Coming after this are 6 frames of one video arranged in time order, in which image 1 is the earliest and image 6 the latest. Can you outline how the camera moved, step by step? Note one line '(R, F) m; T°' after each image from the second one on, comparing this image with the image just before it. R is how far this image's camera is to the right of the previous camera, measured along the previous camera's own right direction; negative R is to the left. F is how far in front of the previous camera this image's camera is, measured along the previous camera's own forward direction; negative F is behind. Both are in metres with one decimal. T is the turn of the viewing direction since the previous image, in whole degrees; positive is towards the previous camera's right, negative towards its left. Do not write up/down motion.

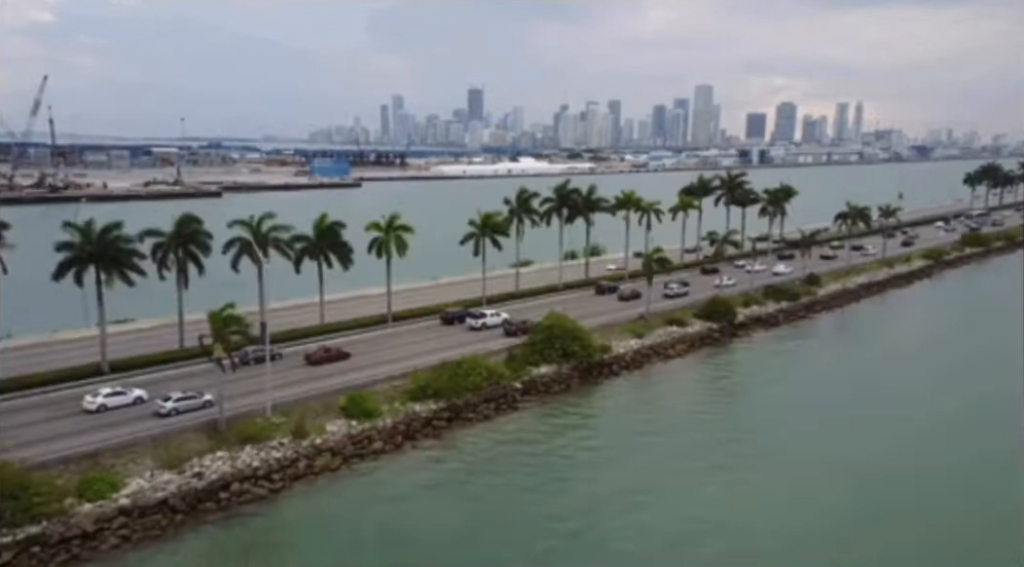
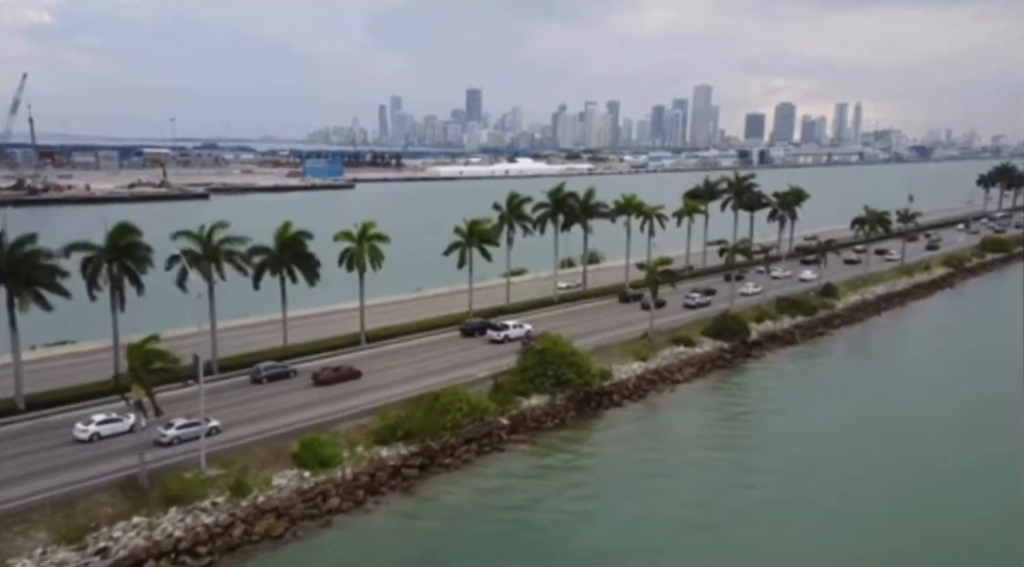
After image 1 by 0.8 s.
(+0.6, +5.7) m; 0°
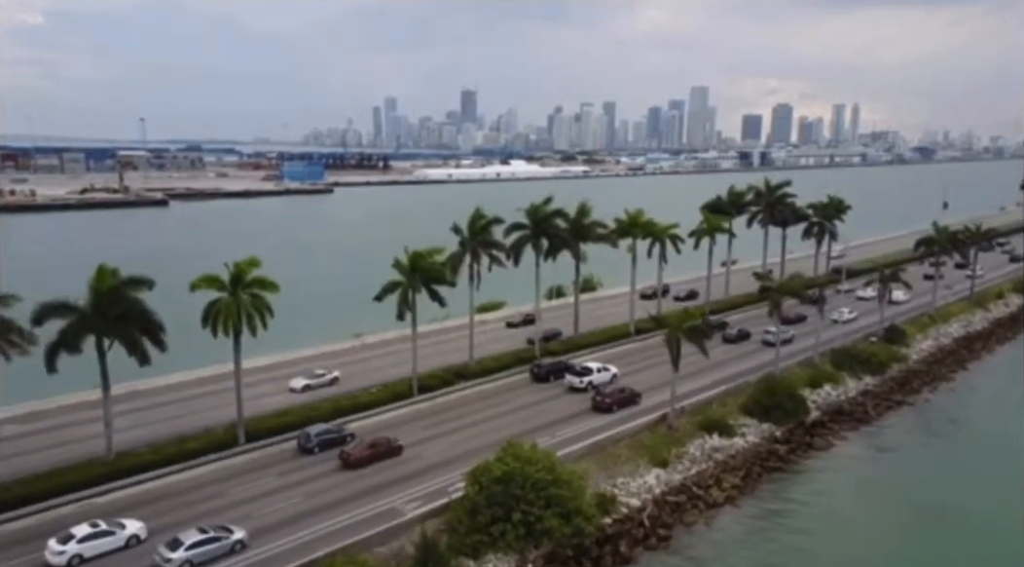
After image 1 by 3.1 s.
(+1.8, +16.0) m; 0°
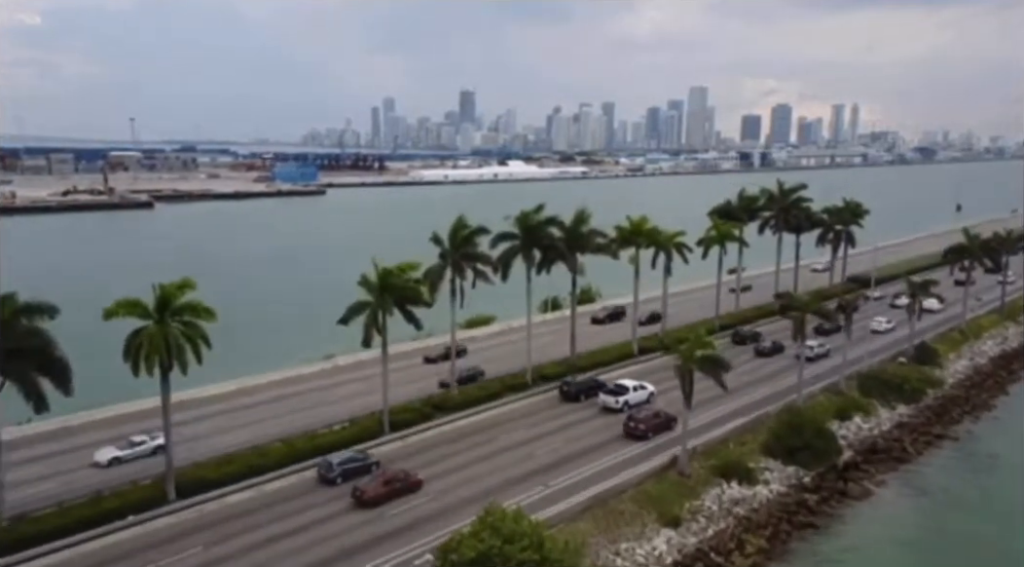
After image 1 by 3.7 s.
(+0.6, +5.2) m; 0°
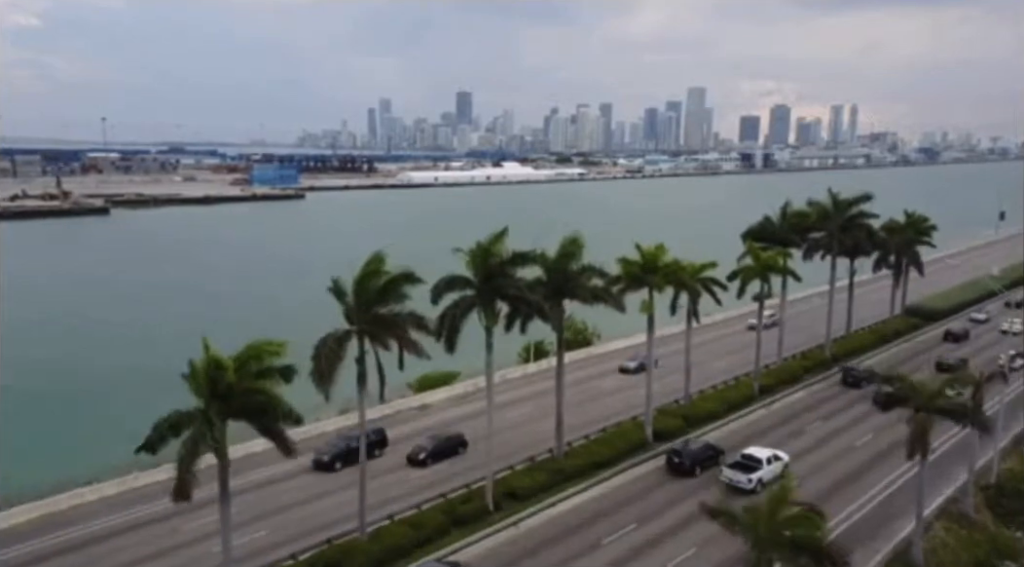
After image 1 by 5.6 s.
(+1.6, +14.2) m; 0°
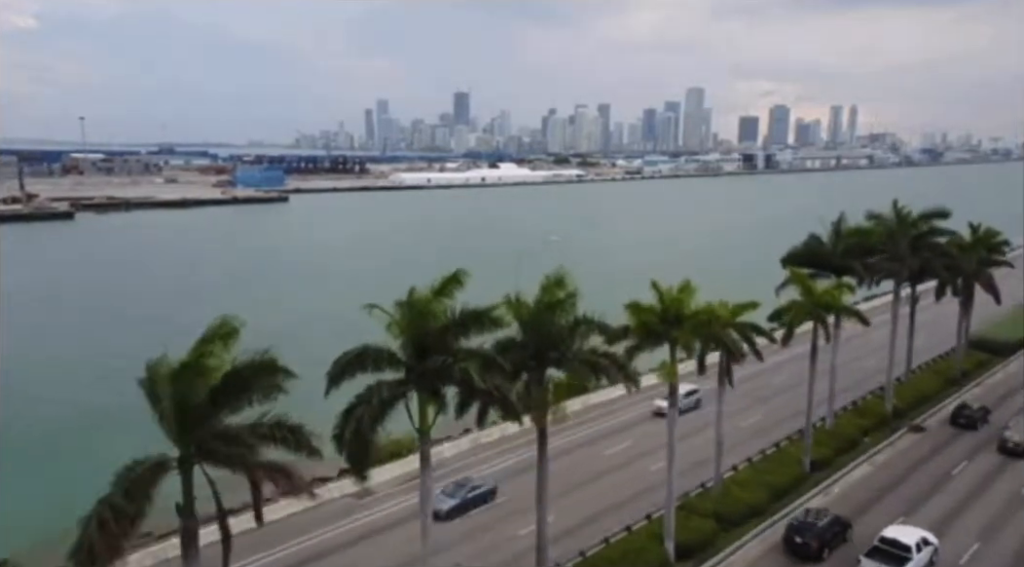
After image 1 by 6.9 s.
(+1.0, +9.7) m; 0°
